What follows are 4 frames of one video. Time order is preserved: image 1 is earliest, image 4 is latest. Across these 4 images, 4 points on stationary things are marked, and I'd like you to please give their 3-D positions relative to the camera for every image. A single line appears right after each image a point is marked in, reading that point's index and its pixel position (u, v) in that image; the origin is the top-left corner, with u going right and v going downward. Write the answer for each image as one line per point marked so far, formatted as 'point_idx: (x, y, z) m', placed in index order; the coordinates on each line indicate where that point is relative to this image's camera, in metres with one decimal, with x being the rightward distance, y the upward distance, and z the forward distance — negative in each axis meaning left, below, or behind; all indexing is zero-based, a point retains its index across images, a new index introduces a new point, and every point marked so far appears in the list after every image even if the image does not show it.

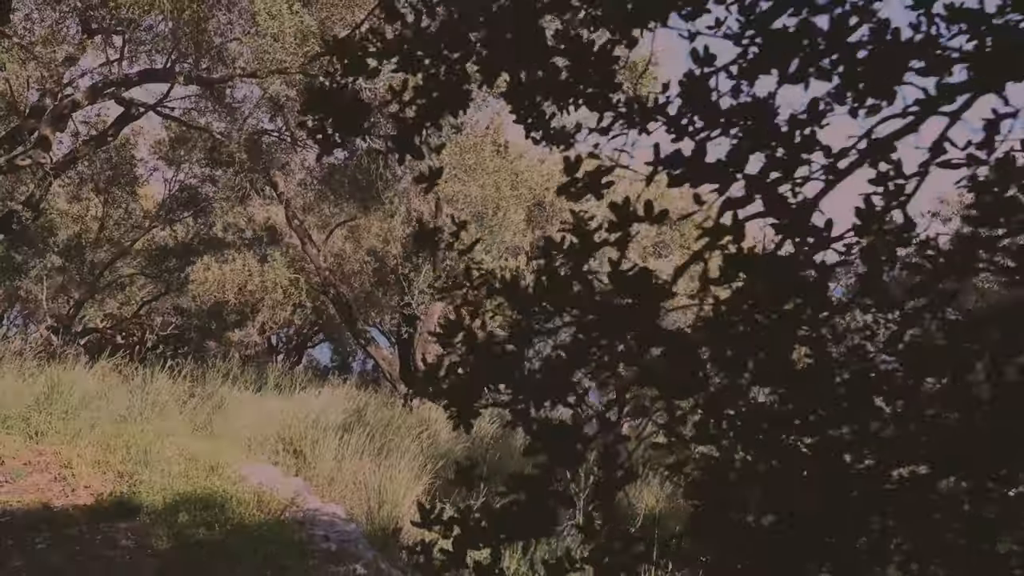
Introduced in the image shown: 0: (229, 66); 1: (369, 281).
0: (-1.8, +1.4, +6.7) m
1: (-1.6, +0.1, +12.0) m
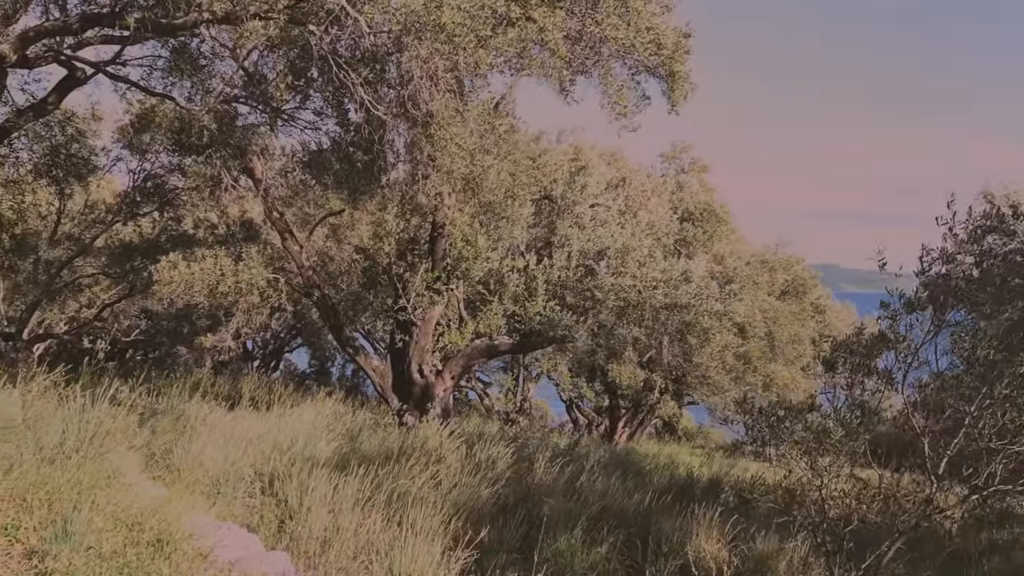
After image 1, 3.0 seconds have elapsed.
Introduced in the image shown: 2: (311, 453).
0: (-1.6, +1.4, +5.4) m
1: (-1.6, +0.1, +10.7) m
2: (-1.1, -0.9, +5.7) m
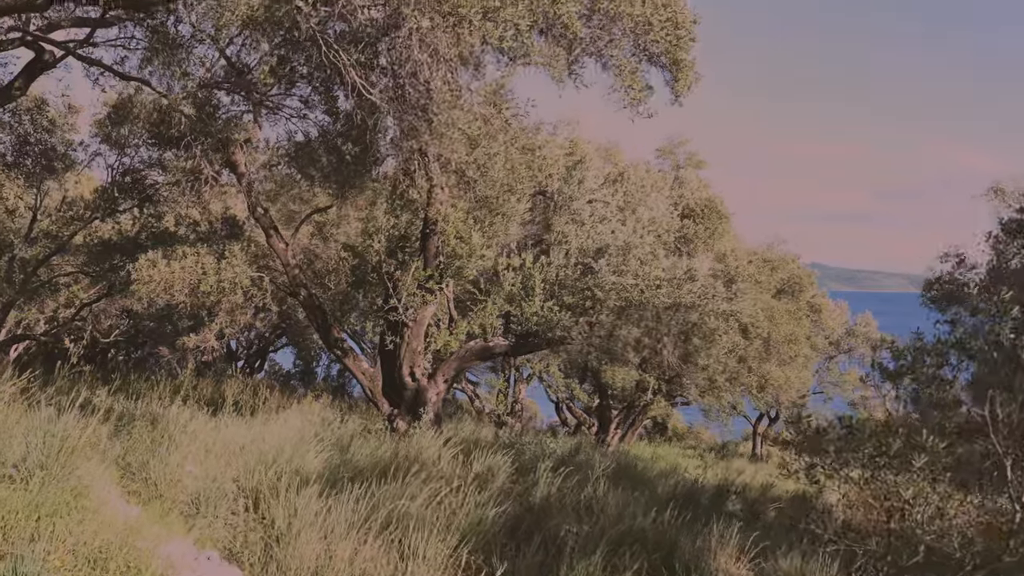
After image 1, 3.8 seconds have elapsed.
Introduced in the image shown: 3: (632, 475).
0: (-1.6, +1.4, +4.9) m
1: (-1.6, +0.1, +10.3) m
2: (-1.1, -0.9, +5.3) m
3: (+1.0, -1.5, +8.7) m
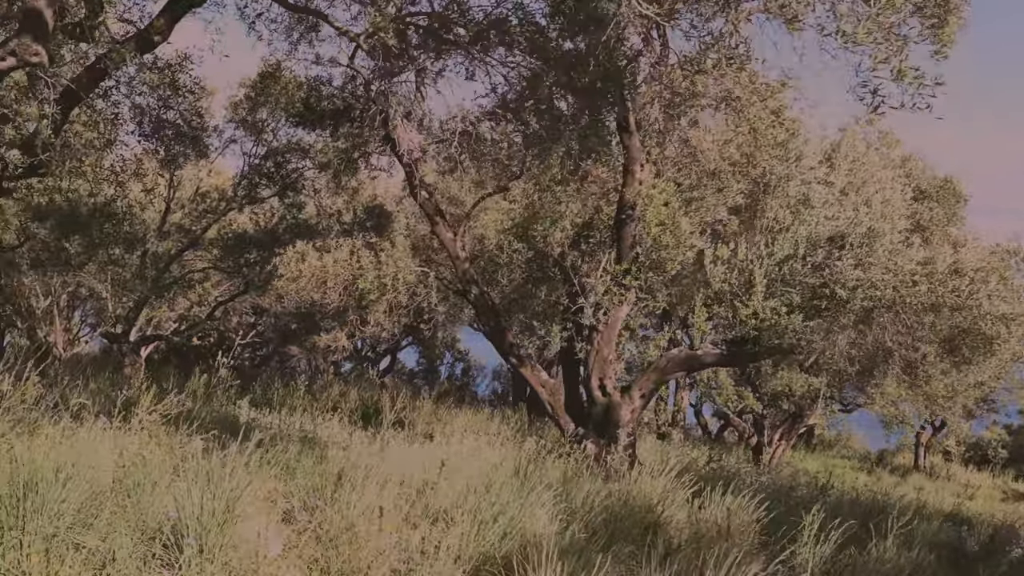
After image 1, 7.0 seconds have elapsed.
0: (-0.5, +1.4, +3.6) m
1: (+0.1, +0.1, +8.9) m
2: (+0.1, -0.9, +3.8) m
3: (+2.5, -1.5, +7.1) m
